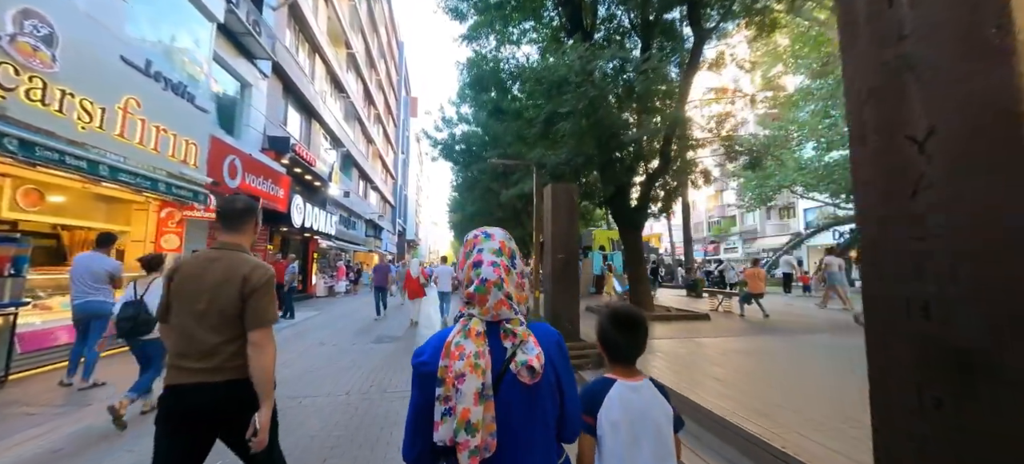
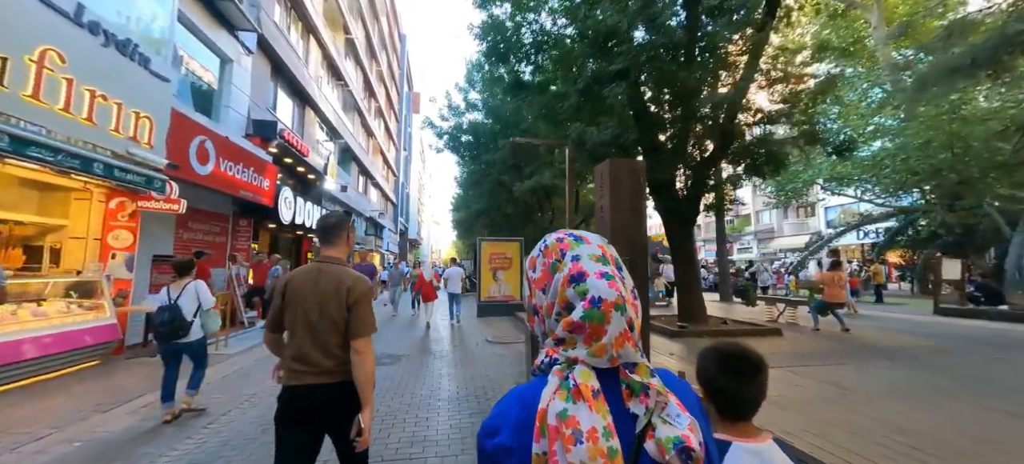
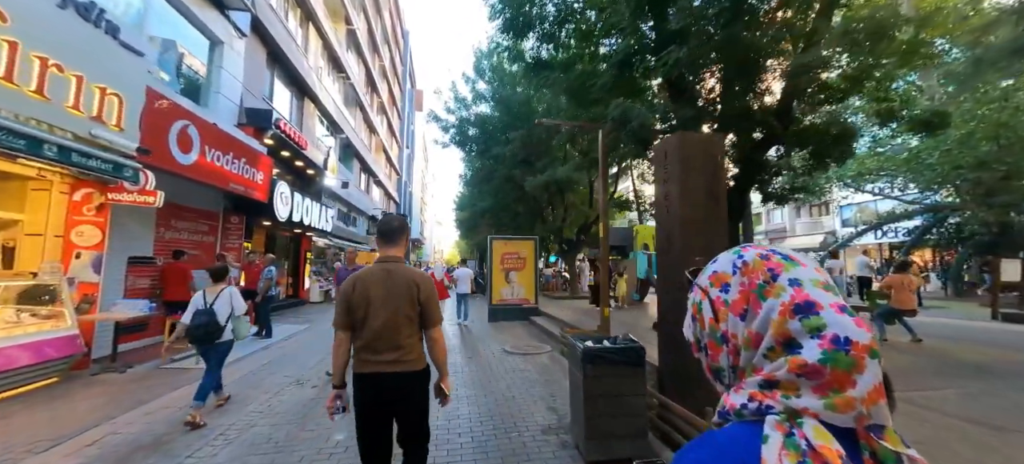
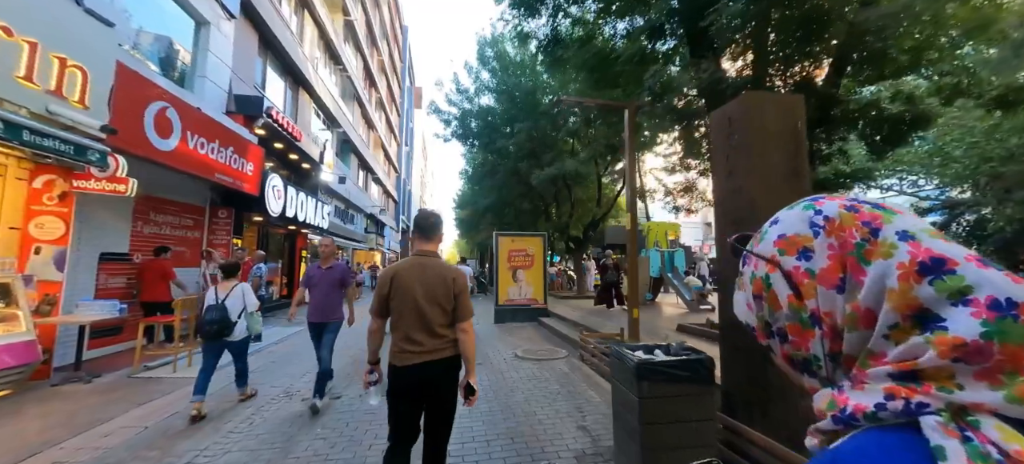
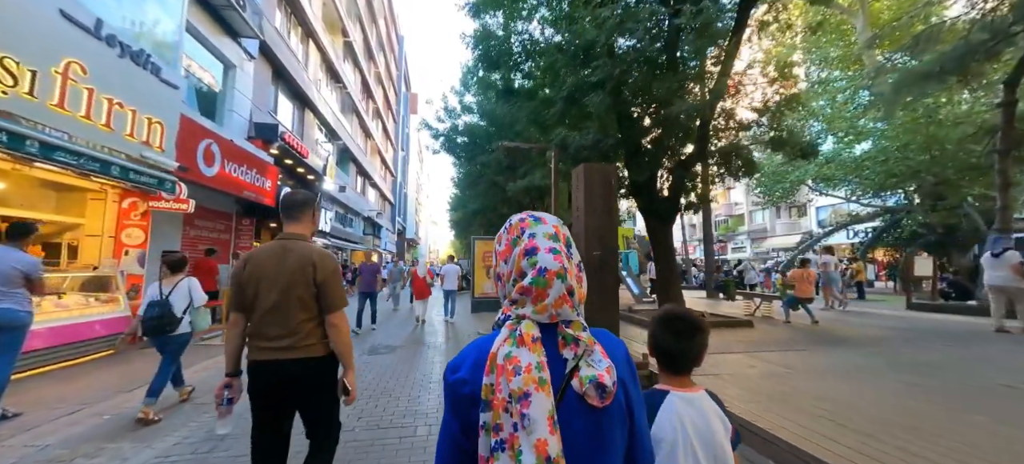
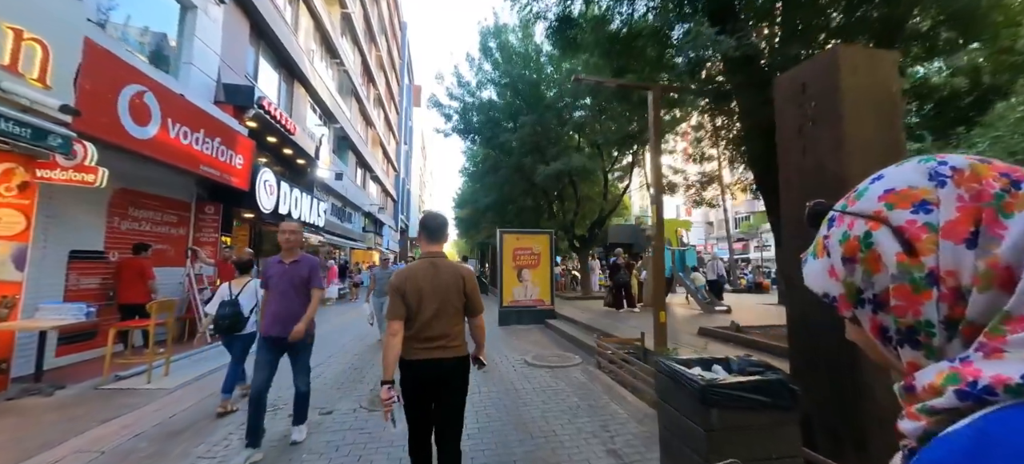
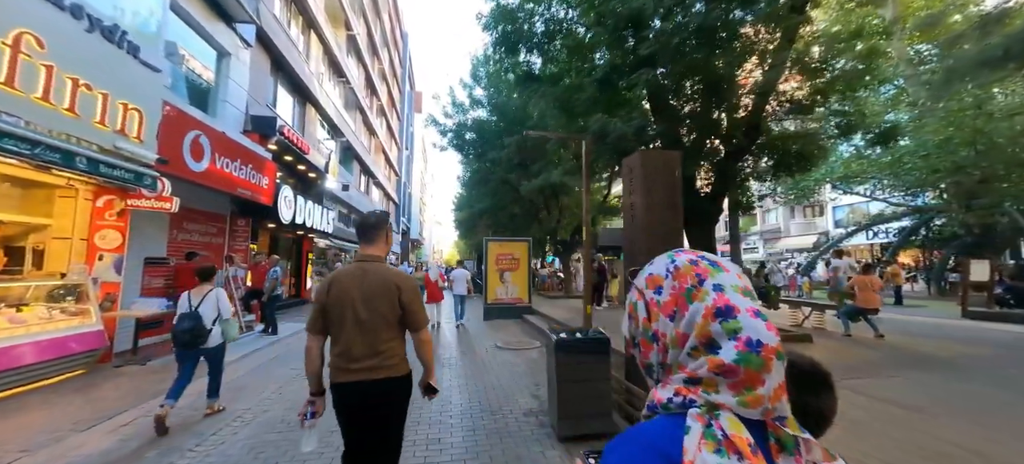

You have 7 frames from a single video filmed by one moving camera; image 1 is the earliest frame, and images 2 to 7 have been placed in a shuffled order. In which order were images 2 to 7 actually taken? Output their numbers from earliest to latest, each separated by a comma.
5, 2, 7, 3, 4, 6
